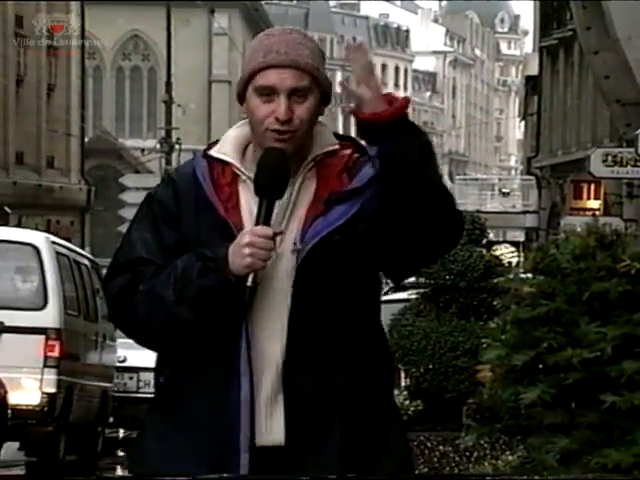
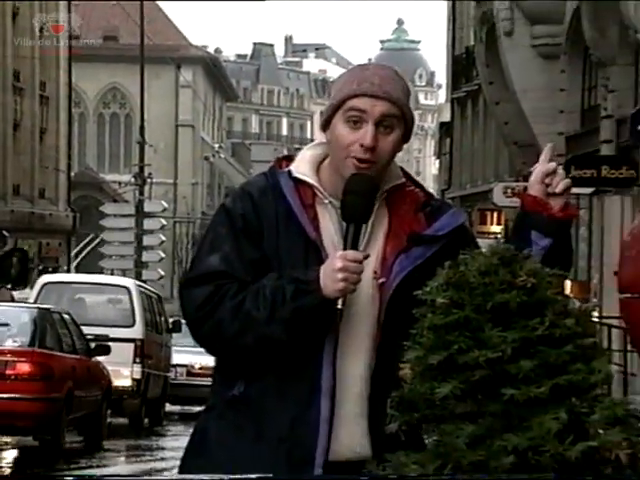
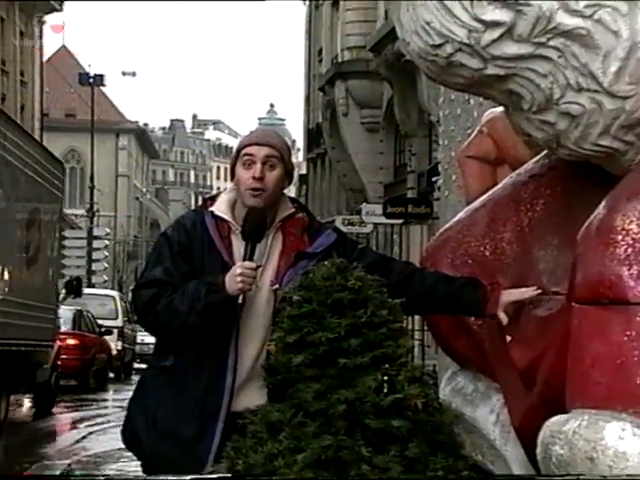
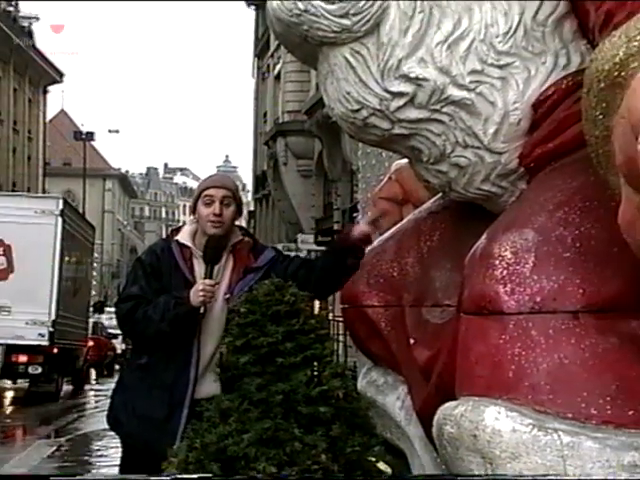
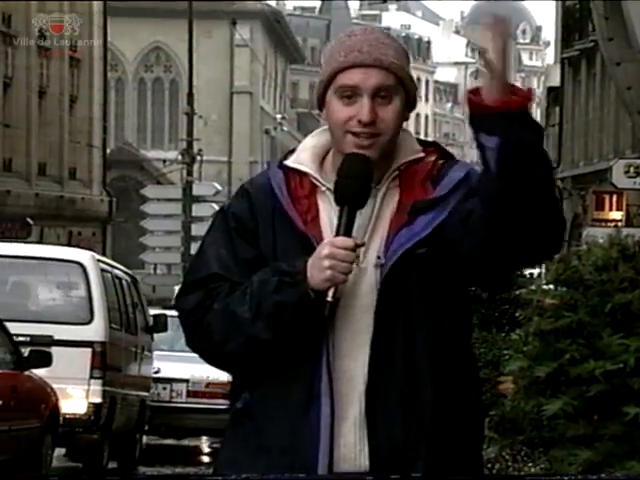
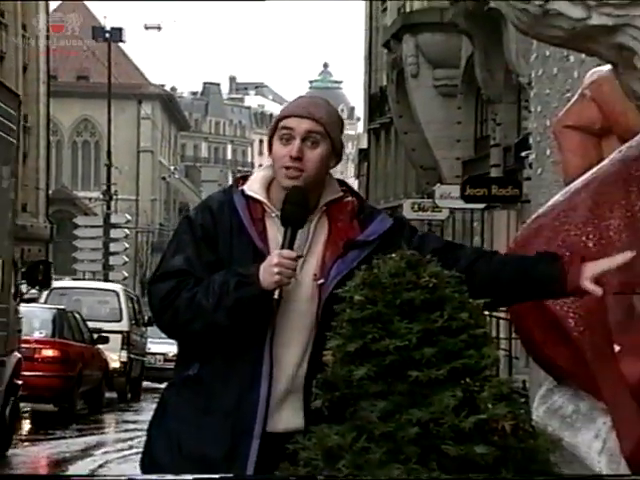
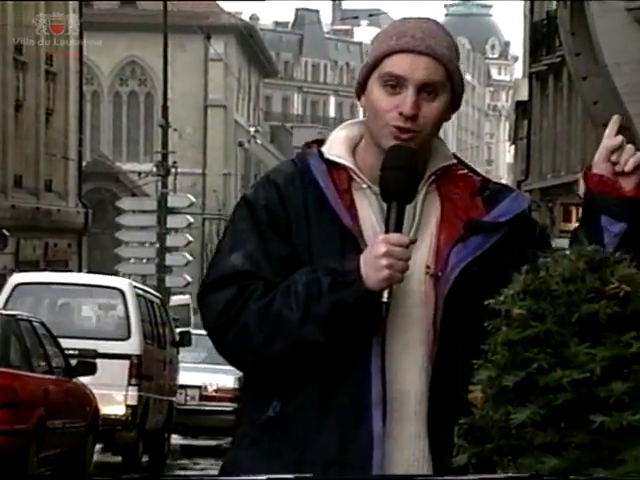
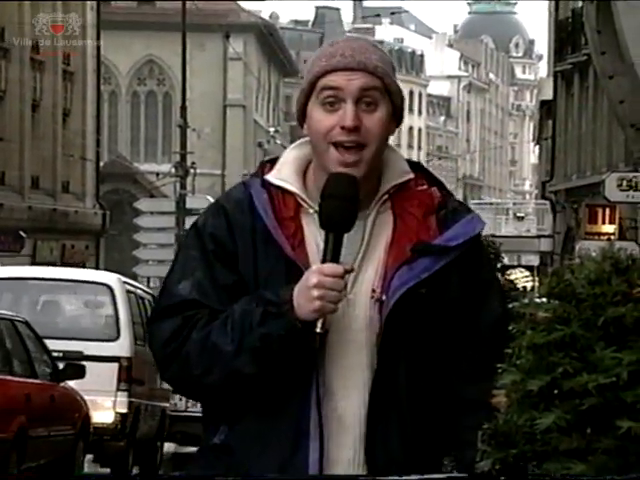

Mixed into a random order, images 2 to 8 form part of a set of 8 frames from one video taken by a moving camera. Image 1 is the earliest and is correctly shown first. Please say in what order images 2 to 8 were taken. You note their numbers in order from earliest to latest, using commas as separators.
5, 8, 7, 2, 6, 3, 4
